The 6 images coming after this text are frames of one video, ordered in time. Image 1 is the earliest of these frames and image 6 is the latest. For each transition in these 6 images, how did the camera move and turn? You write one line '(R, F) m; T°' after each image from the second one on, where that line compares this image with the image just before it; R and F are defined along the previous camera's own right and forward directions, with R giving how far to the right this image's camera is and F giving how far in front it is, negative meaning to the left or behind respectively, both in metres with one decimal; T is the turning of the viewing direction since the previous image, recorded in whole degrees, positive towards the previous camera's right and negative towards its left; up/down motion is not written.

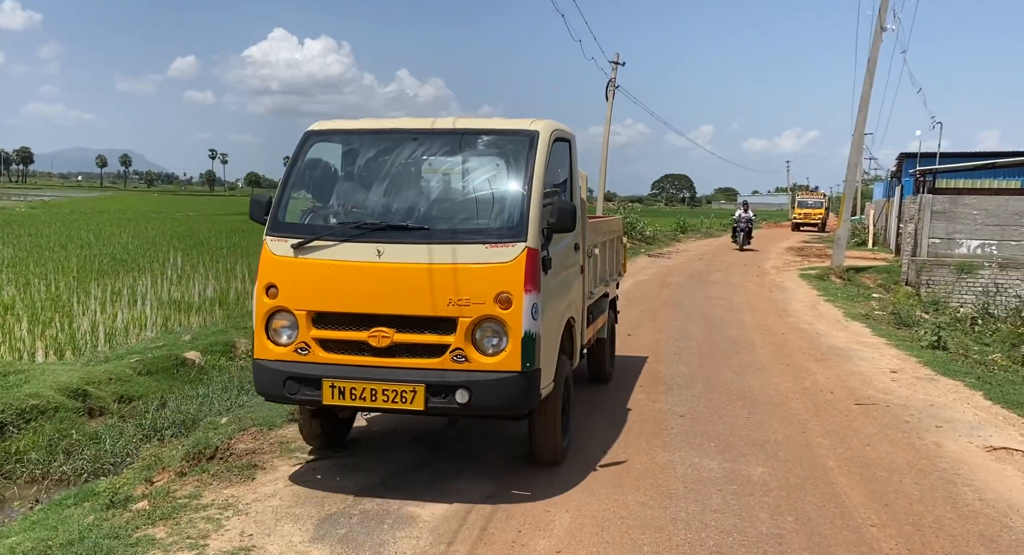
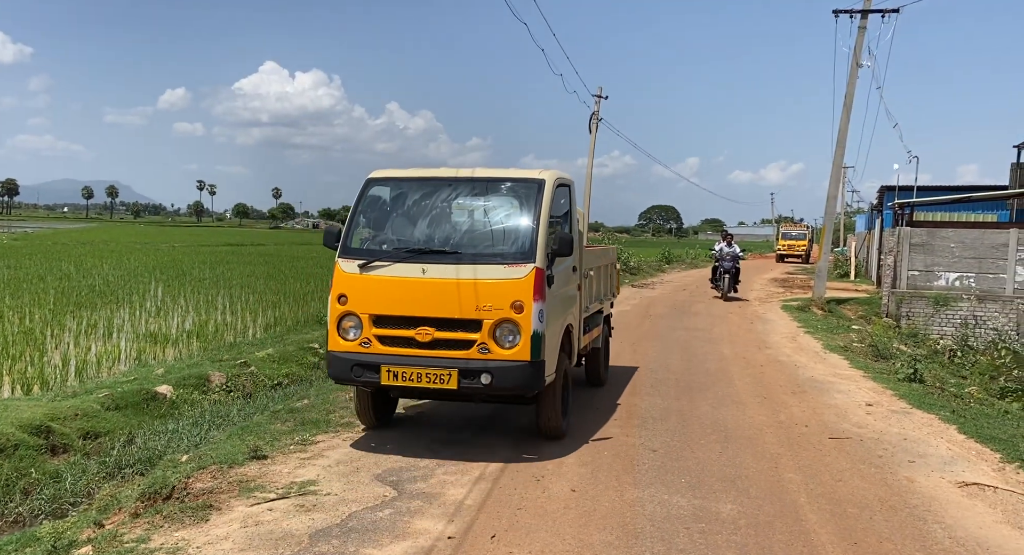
(+0.1, +0.1) m; +1°
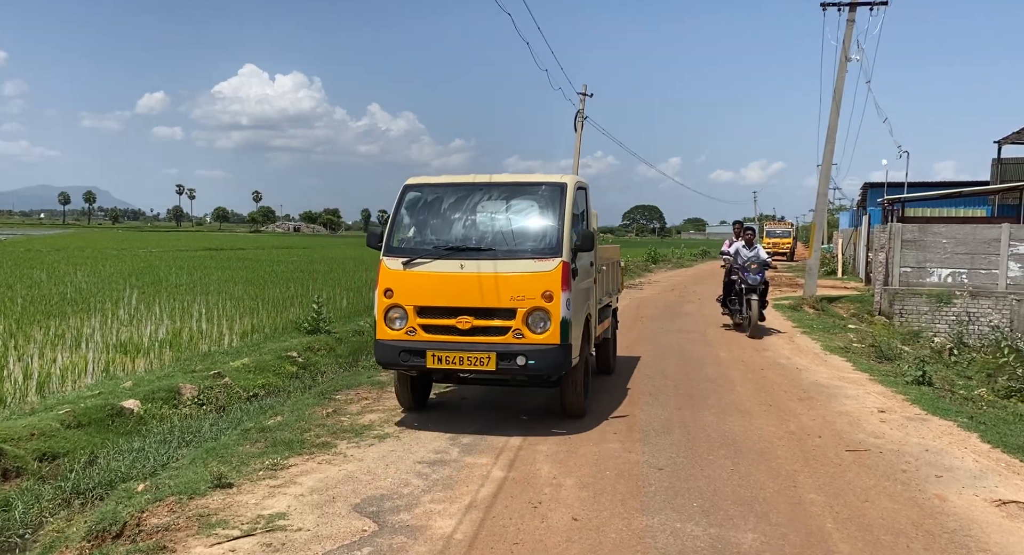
(0.0, +0.5) m; +1°
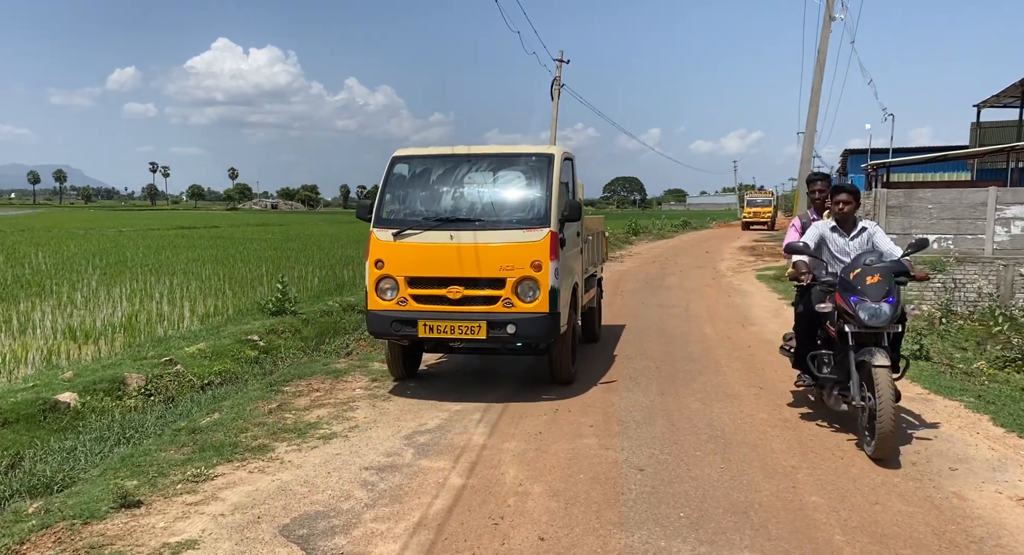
(+0.1, +0.7) m; +1°
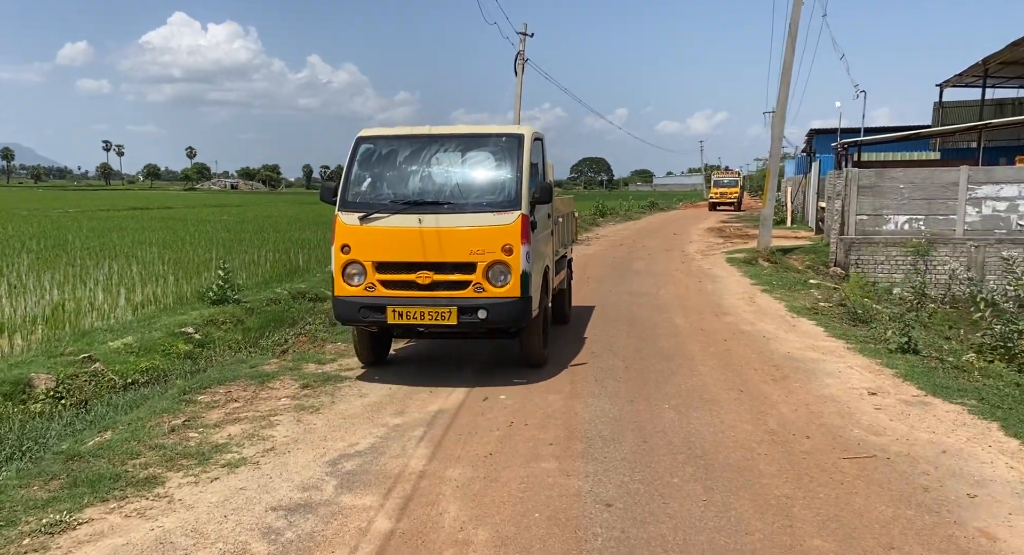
(+0.1, +0.9) m; +2°
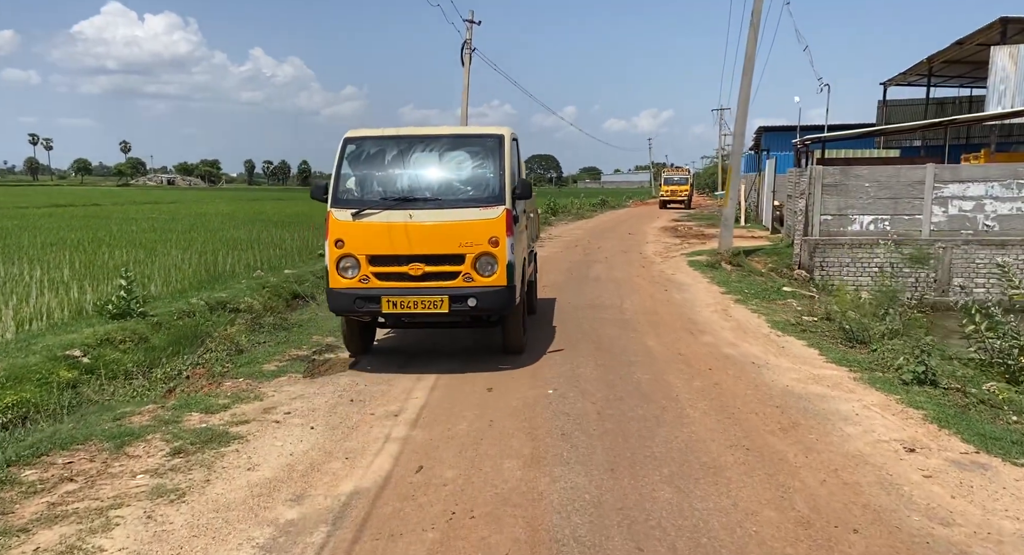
(0.0, +1.5) m; +3°
